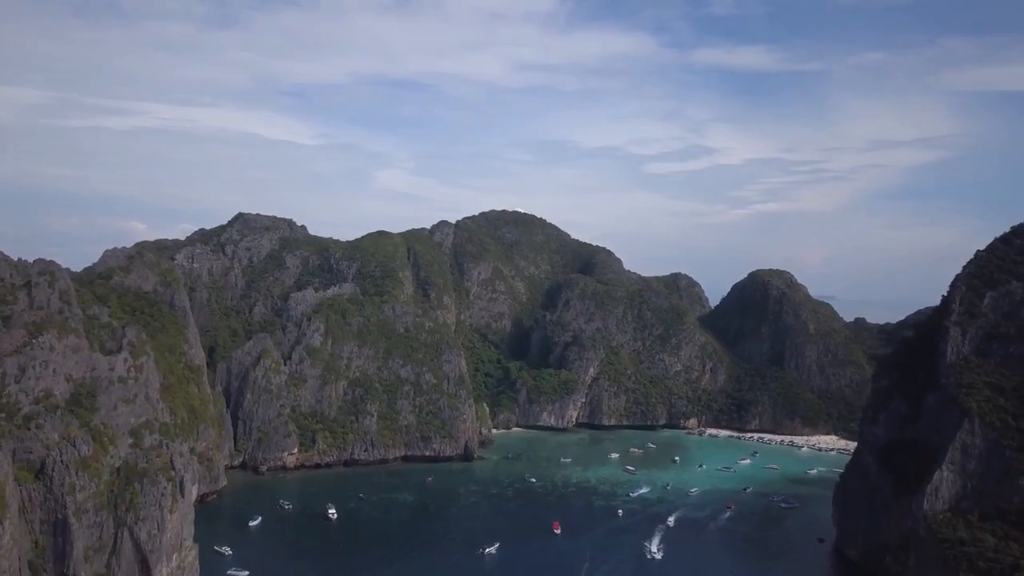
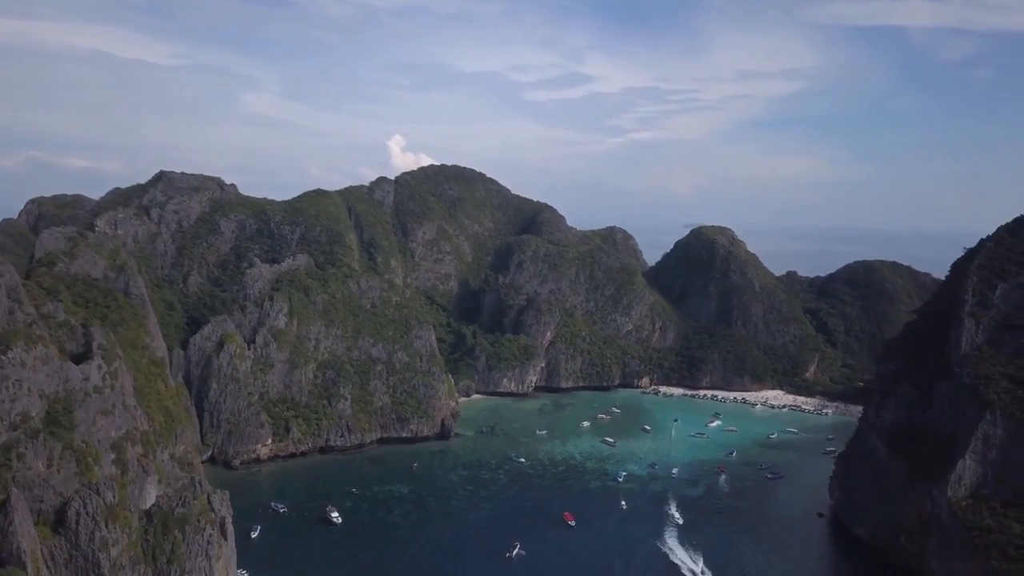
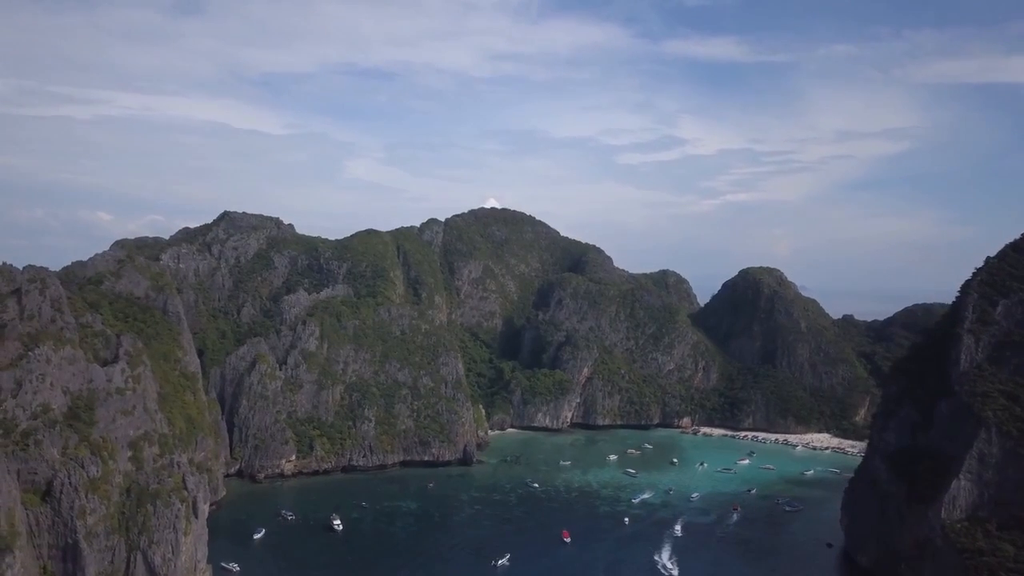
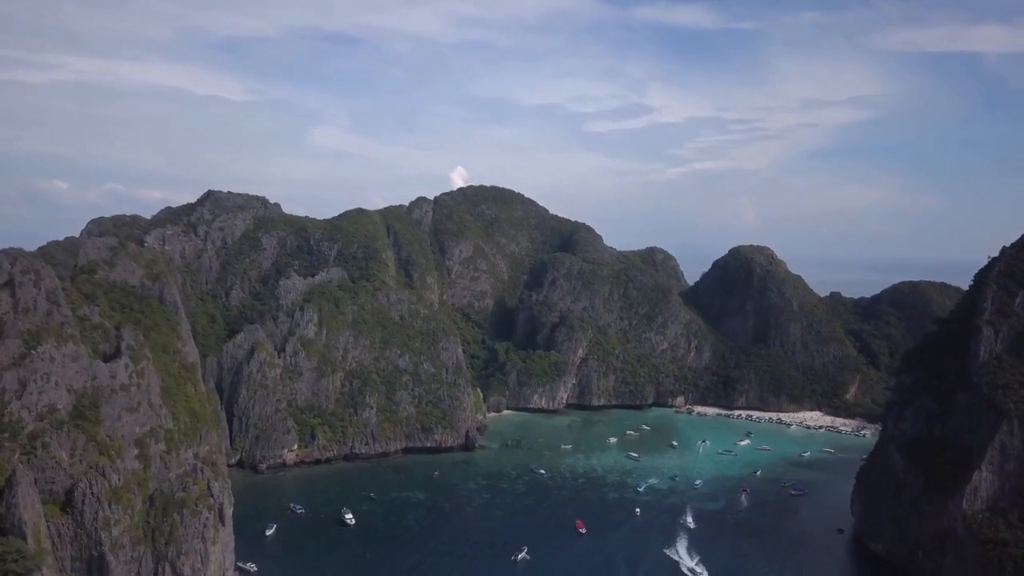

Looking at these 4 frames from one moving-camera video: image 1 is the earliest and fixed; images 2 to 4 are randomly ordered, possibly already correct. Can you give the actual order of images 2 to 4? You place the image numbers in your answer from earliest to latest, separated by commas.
3, 4, 2
